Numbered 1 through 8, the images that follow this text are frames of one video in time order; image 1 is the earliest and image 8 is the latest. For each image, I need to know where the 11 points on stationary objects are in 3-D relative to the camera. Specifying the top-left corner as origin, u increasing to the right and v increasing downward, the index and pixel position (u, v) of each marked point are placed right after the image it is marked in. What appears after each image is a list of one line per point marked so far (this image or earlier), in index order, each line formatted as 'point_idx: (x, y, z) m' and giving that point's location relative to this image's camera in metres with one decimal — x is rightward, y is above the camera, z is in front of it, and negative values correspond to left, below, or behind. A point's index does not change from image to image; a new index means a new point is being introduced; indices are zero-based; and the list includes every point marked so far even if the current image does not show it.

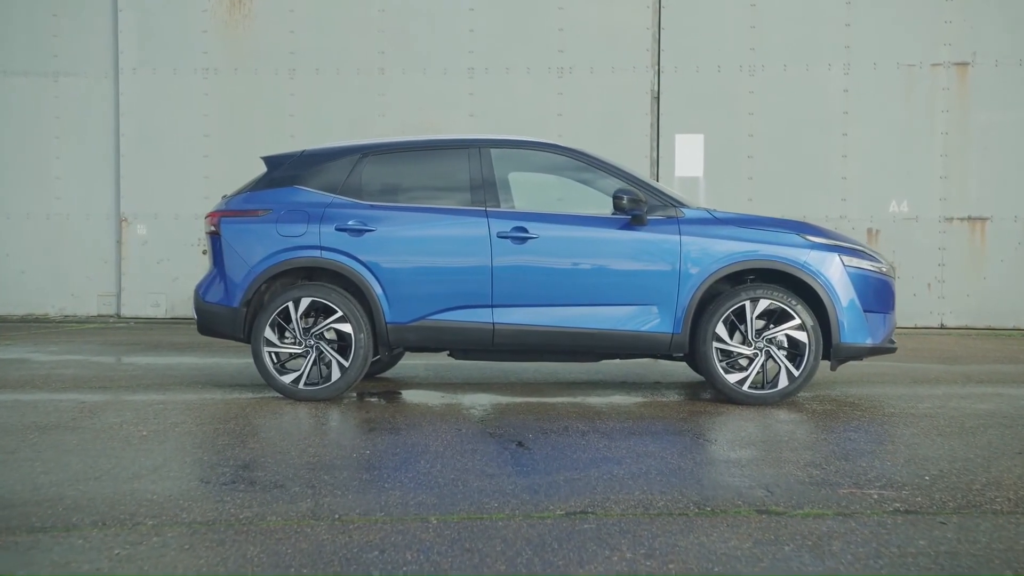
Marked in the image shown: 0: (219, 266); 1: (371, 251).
0: (-1.6, +0.1, +6.3) m
1: (-0.8, +0.2, +6.1) m
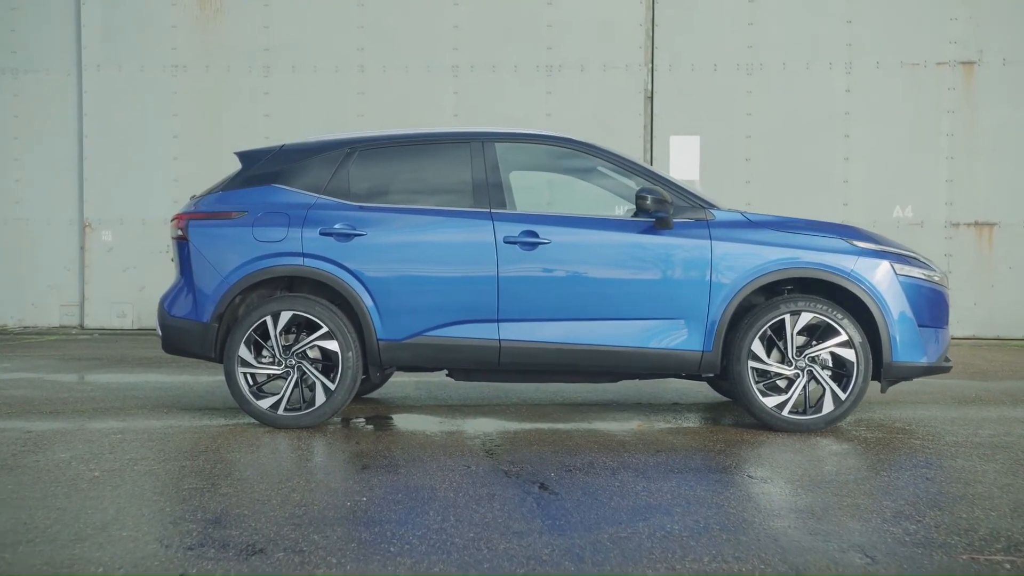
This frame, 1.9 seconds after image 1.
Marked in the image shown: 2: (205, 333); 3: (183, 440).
0: (-1.6, +0.1, +5.5) m
1: (-0.7, +0.1, +5.4) m
2: (-1.5, -0.2, +5.5) m
3: (-1.4, -0.7, +5.1) m
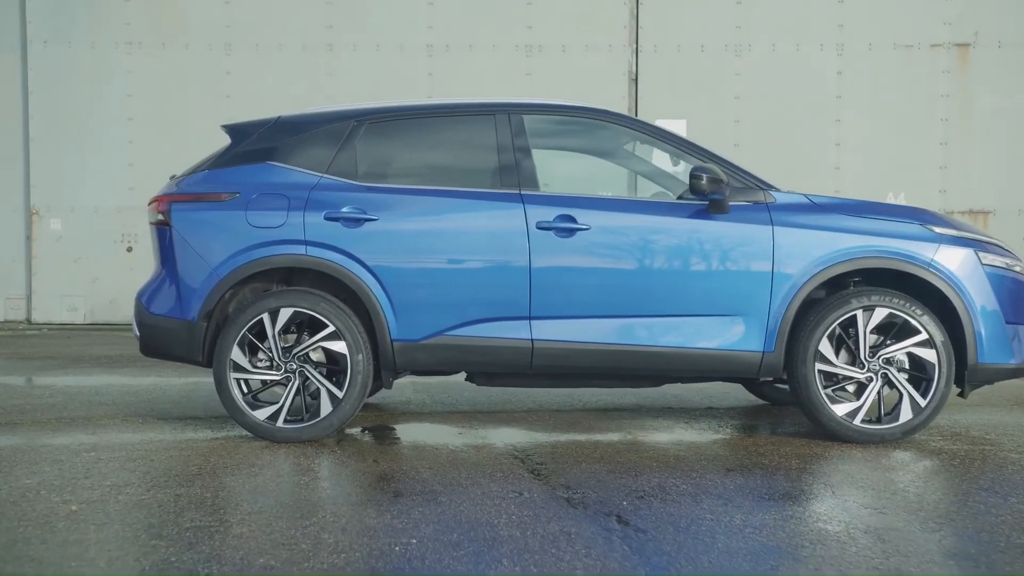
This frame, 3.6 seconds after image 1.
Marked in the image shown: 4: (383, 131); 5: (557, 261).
0: (-1.4, +0.1, +4.8) m
1: (-0.6, +0.2, +4.7) m
2: (-1.3, -0.2, +4.8) m
3: (-1.3, -0.6, +4.3) m
4: (-0.5, +0.7, +5.0) m
5: (+0.2, +0.1, +4.7) m
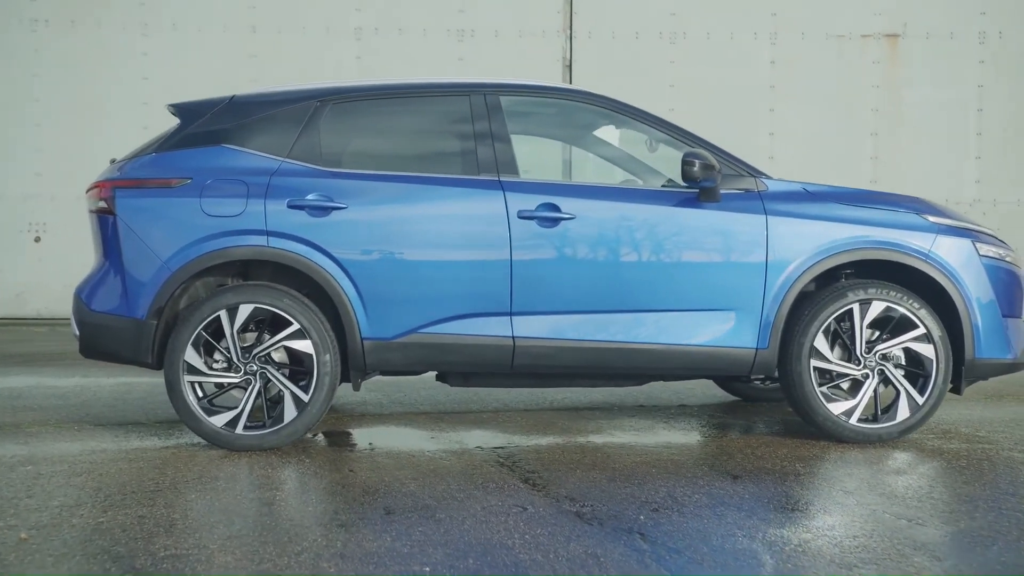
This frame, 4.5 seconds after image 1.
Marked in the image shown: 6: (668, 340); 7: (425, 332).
0: (-1.5, +0.1, +4.4) m
1: (-0.7, +0.2, +4.3) m
2: (-1.4, -0.2, +4.3) m
3: (-1.3, -0.6, +3.9) m
4: (-0.6, +0.7, +4.6) m
5: (+0.1, +0.1, +4.4) m
6: (+0.6, -0.2, +4.5) m
7: (-0.3, -0.2, +4.4) m
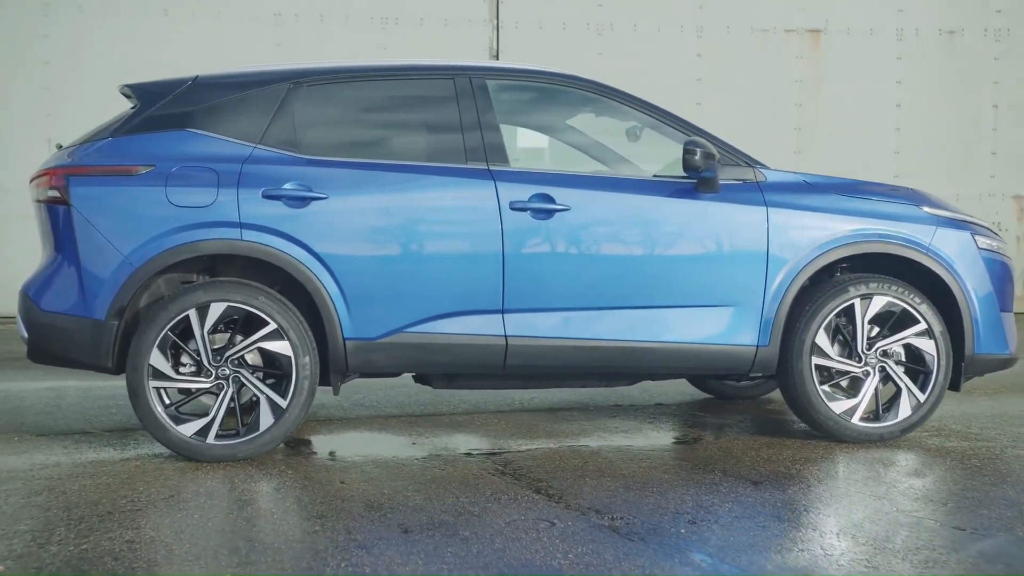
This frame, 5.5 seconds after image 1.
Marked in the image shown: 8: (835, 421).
0: (-1.5, +0.1, +4.0) m
1: (-0.7, +0.2, +4.0) m
2: (-1.4, -0.2, +3.9) m
3: (-1.3, -0.6, +3.5) m
4: (-0.7, +0.7, +4.3) m
5: (+0.1, +0.2, +4.1) m
6: (+0.6, -0.2, +4.3) m
7: (-0.4, -0.2, +4.1) m
8: (+1.2, -0.5, +4.3) m
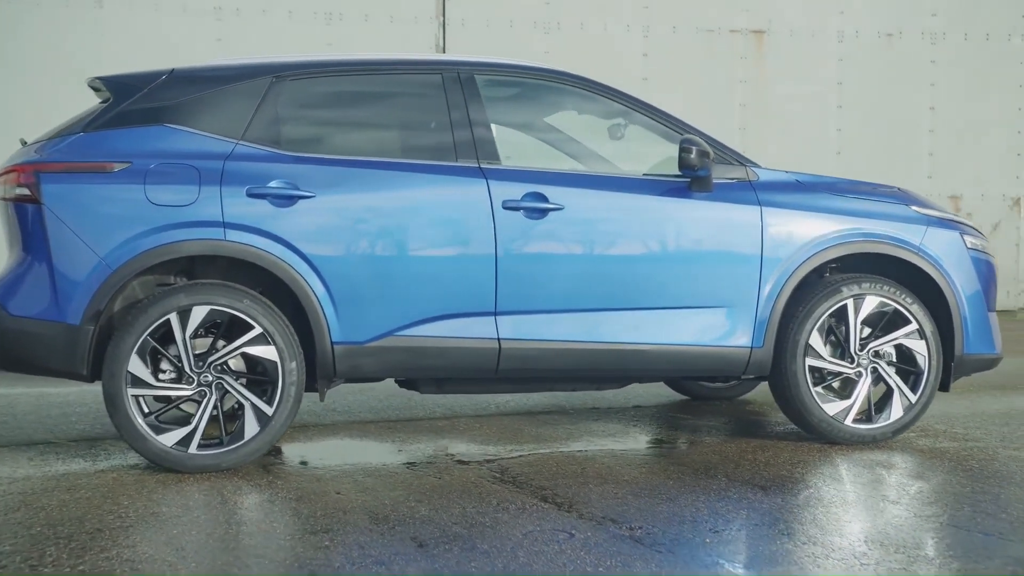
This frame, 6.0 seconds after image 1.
0: (-1.5, +0.1, +3.7) m
1: (-0.7, +0.2, +3.9) m
2: (-1.4, -0.2, +3.7) m
3: (-1.3, -0.6, +3.3) m
4: (-0.7, +0.7, +4.1) m
5: (0.0, +0.1, +4.0) m
6: (+0.5, -0.2, +4.2) m
7: (-0.4, -0.2, +4.0) m
8: (+1.2, -0.5, +4.3) m
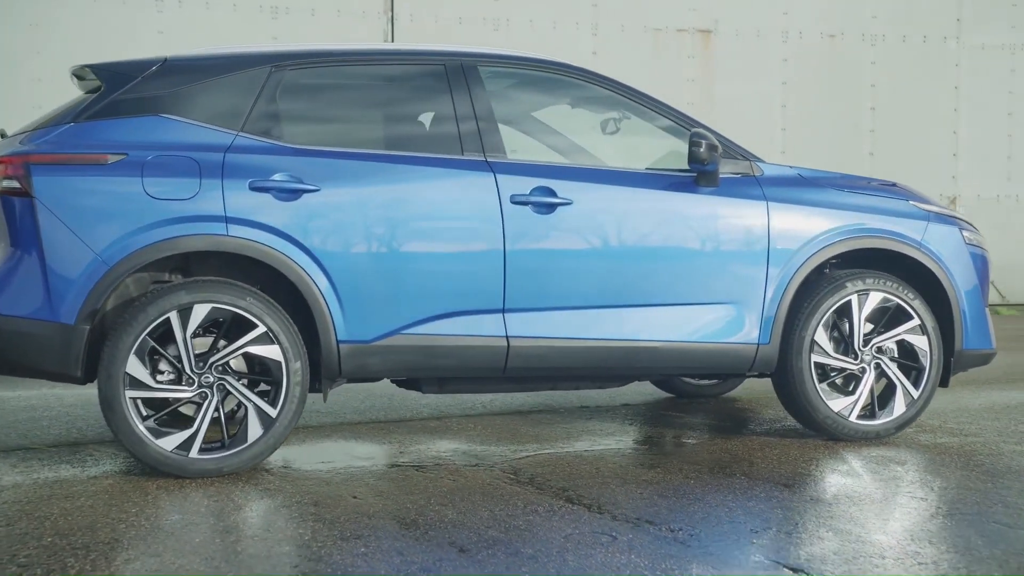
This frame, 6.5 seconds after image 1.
0: (-1.5, +0.1, +3.5) m
1: (-0.6, +0.2, +3.7) m
2: (-1.4, -0.2, +3.6) m
3: (-1.2, -0.6, +3.2) m
4: (-0.7, +0.7, +4.0) m
5: (+0.1, +0.2, +3.9) m
6: (+0.6, -0.2, +4.1) m
7: (-0.3, -0.2, +3.8) m
8: (+1.2, -0.5, +4.3) m
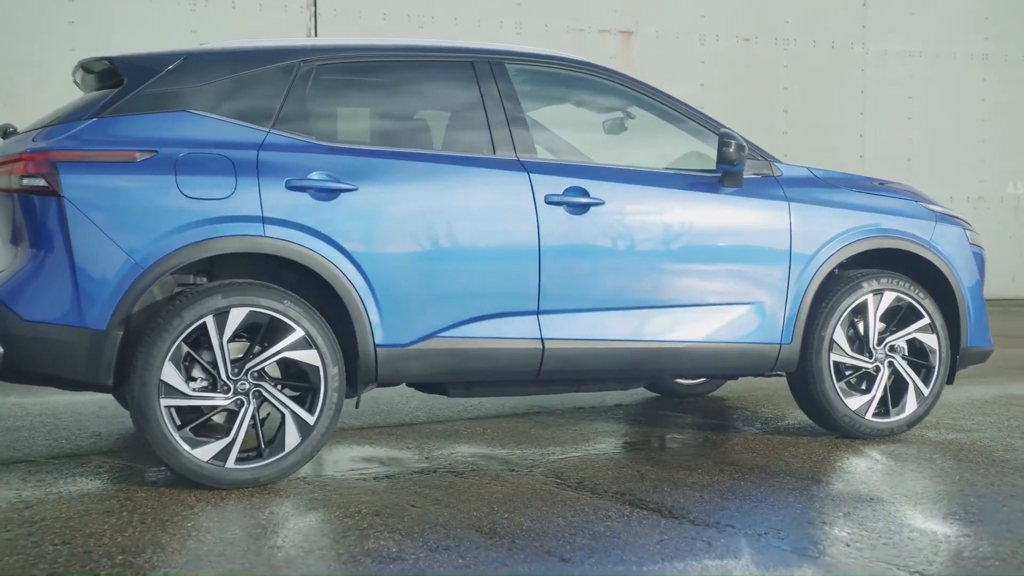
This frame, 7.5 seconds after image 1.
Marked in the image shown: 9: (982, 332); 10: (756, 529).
0: (-1.3, +0.1, +3.3) m
1: (-0.5, +0.2, +3.6) m
2: (-1.2, -0.2, +3.4) m
3: (-1.0, -0.6, +3.0) m
4: (-0.6, +0.7, +3.8) m
5: (+0.2, +0.2, +3.9) m
6: (+0.7, -0.2, +4.1) m
7: (-0.2, -0.2, +3.8) m
8: (+1.3, -0.5, +4.3) m
9: (+1.9, -0.2, +4.6) m
10: (+0.6, -0.6, +3.0) m
